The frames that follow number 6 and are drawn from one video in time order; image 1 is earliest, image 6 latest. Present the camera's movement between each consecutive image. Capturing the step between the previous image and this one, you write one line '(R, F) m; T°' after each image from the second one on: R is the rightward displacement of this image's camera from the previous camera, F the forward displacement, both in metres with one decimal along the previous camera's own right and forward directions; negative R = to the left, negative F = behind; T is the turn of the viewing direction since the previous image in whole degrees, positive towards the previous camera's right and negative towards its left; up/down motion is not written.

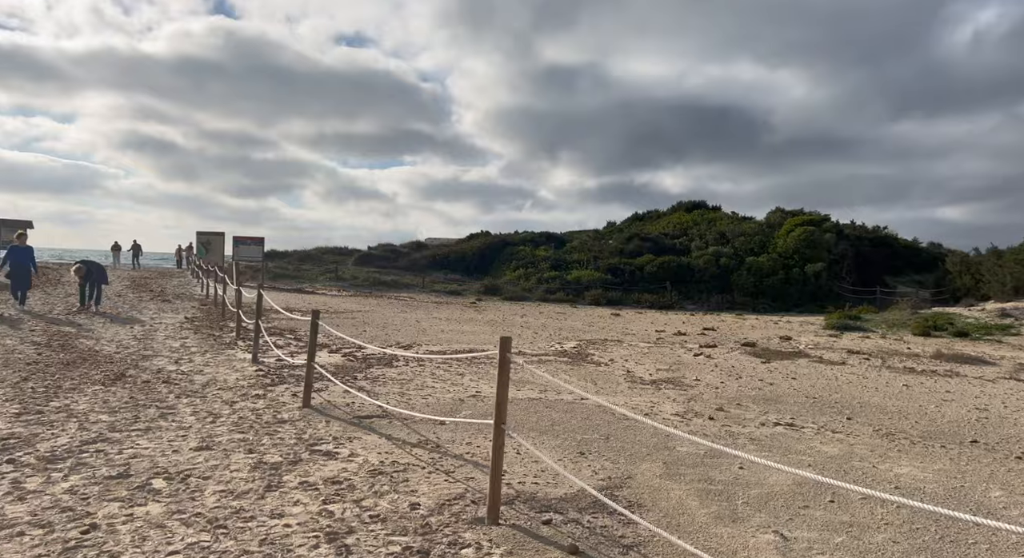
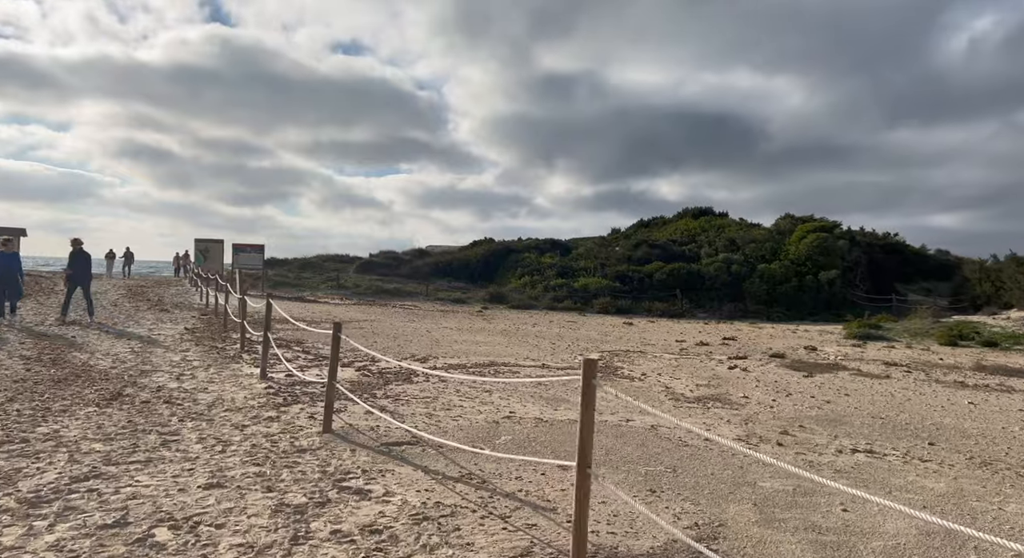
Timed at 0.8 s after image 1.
(-0.5, +0.8) m; 0°
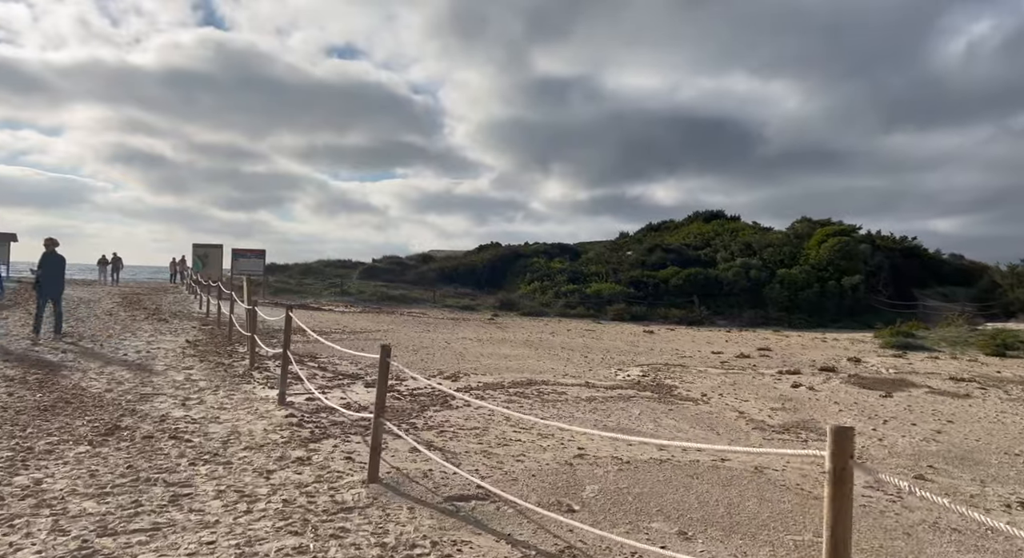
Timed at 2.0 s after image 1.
(-0.7, +1.2) m; 0°
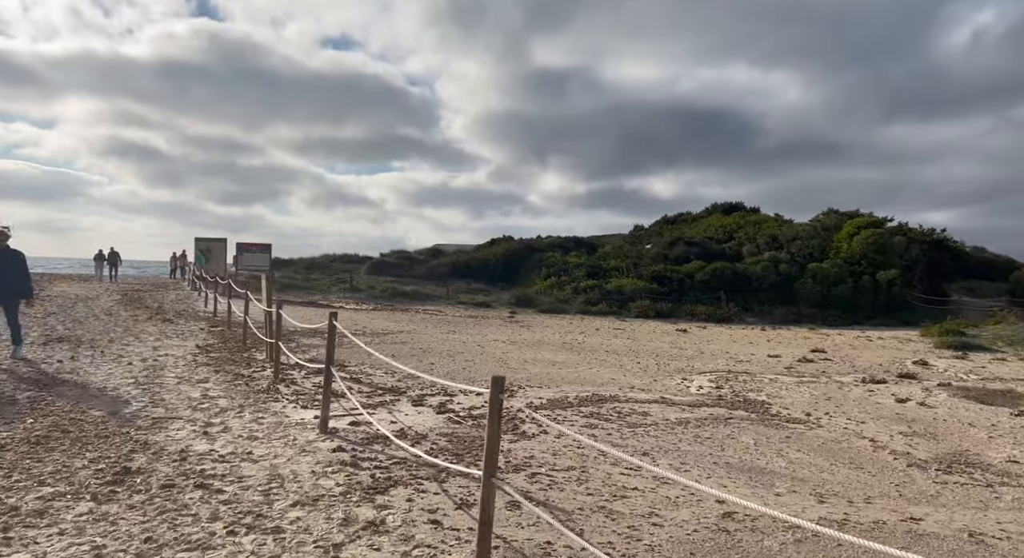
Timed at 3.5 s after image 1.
(-1.0, +1.5) m; 0°
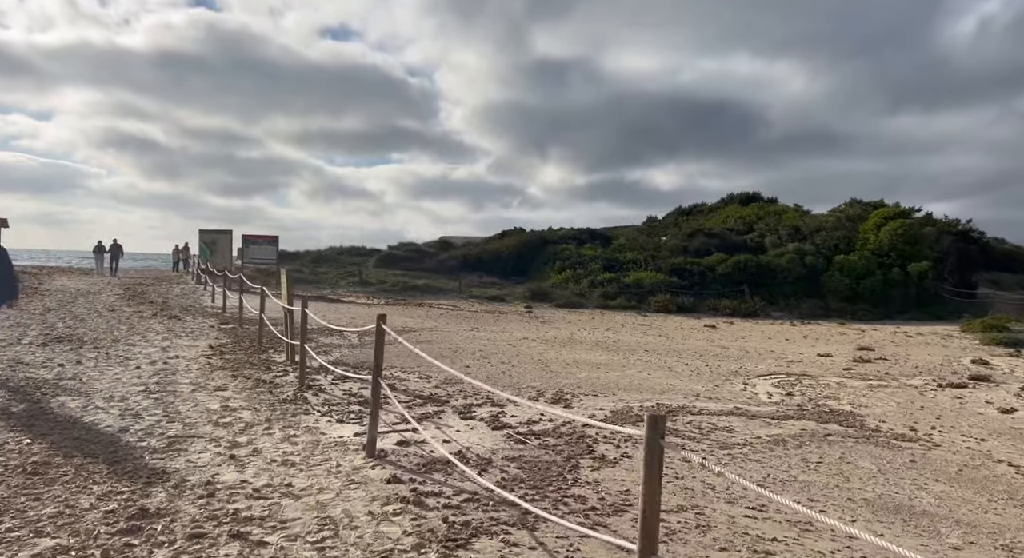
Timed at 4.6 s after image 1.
(-0.7, +1.1) m; 0°
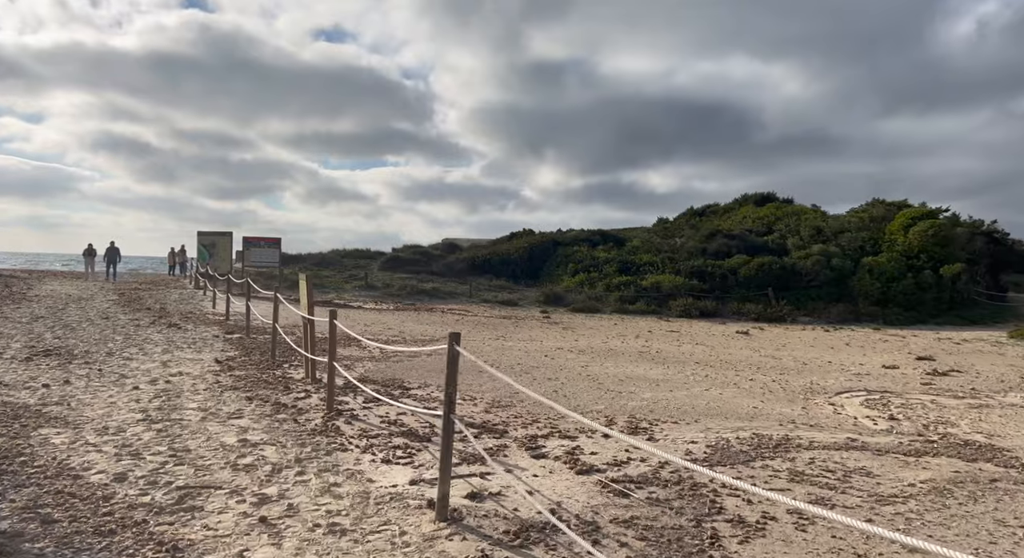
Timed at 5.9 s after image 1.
(-0.8, +1.4) m; 0°
